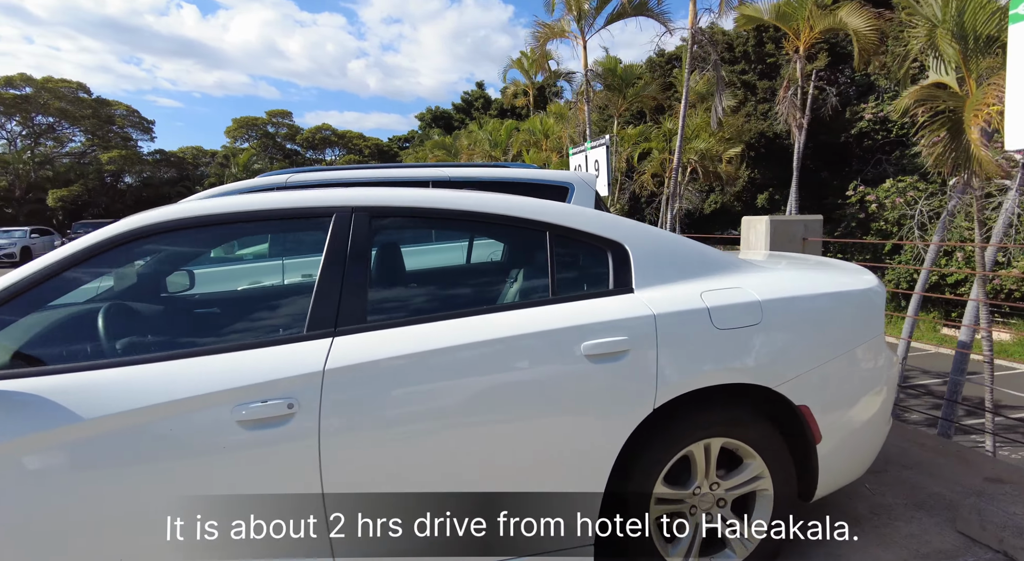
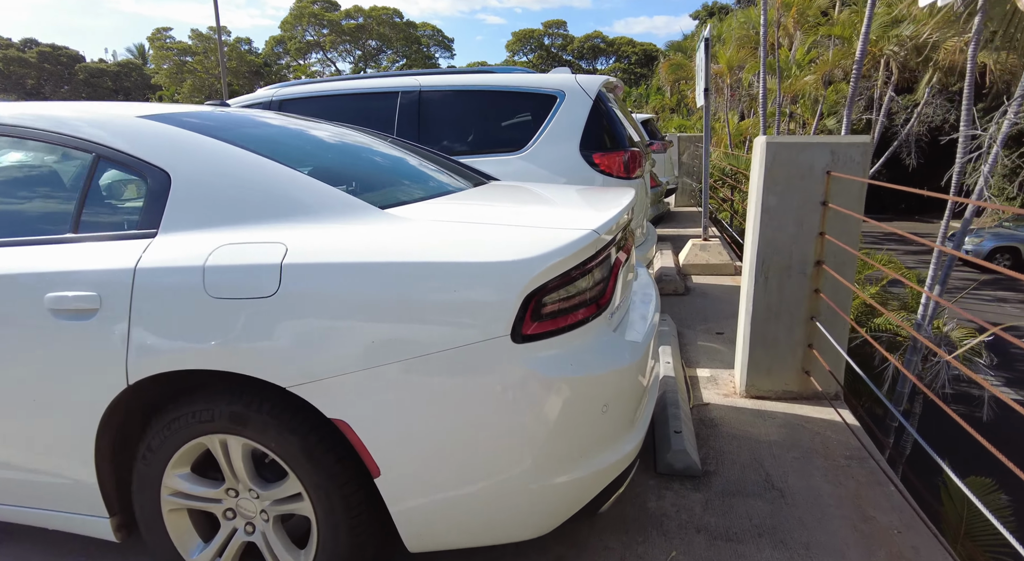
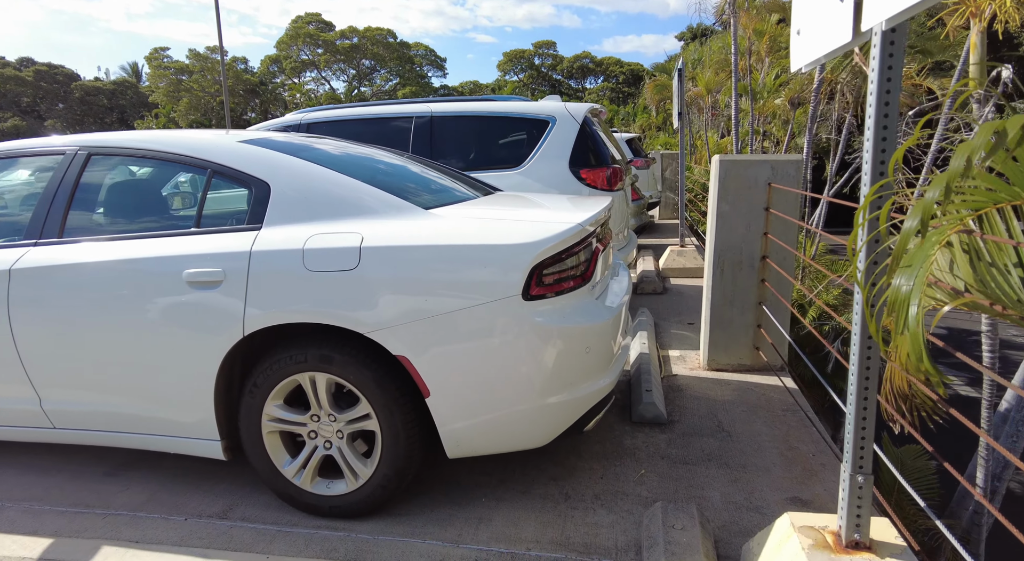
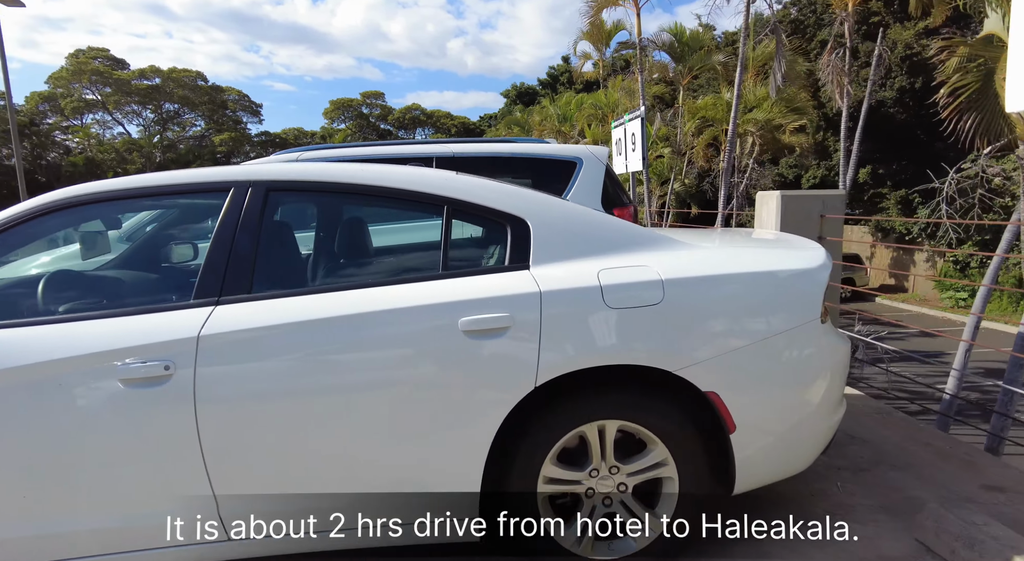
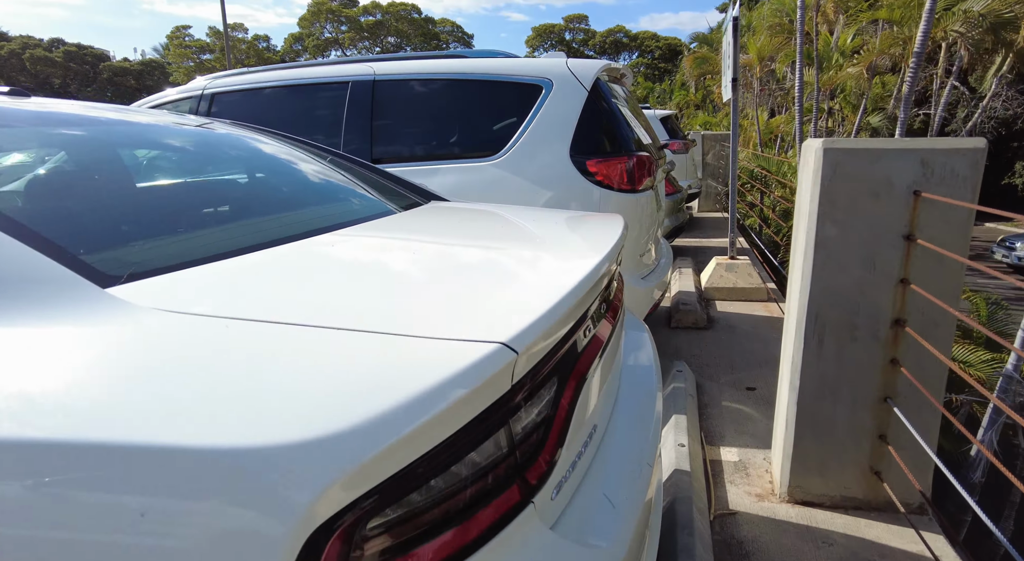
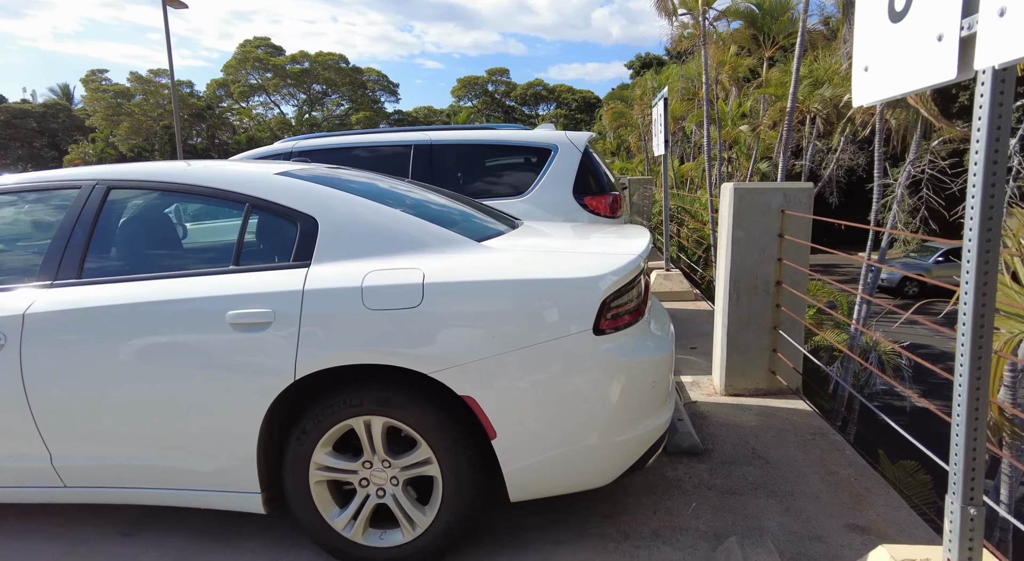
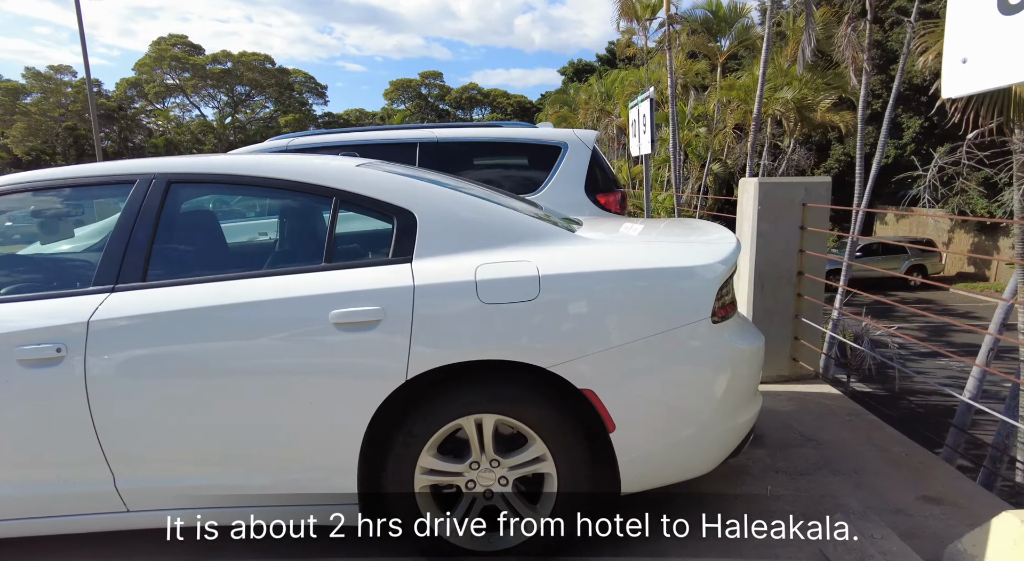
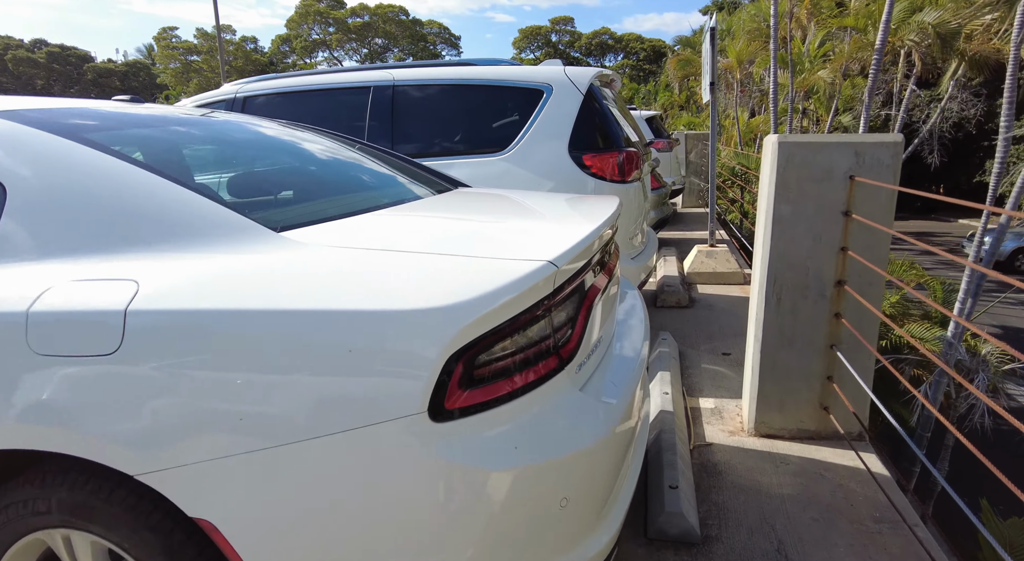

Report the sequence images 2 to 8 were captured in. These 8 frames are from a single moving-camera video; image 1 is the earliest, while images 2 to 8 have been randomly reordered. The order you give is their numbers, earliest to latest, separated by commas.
4, 7, 6, 3, 2, 8, 5
